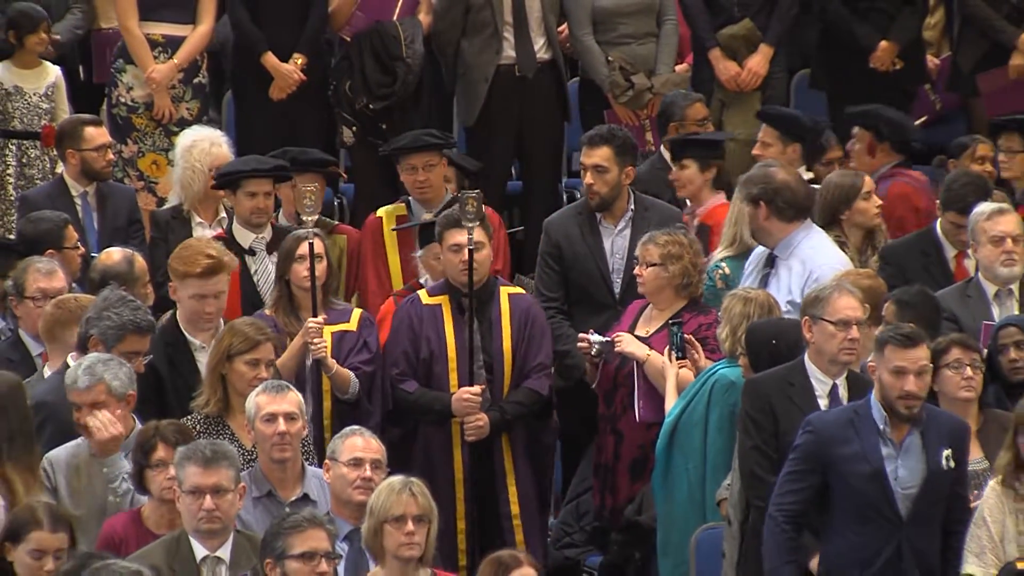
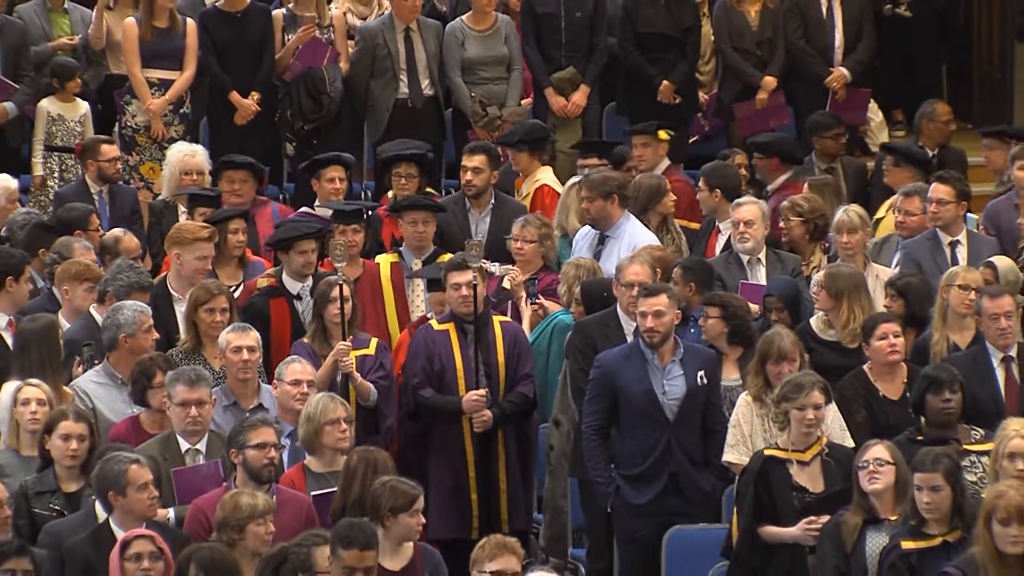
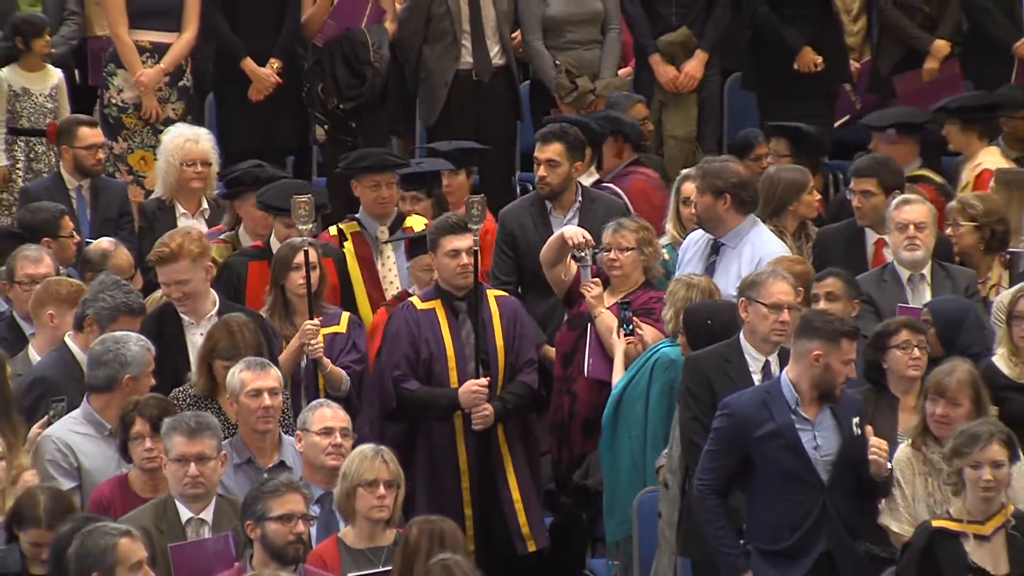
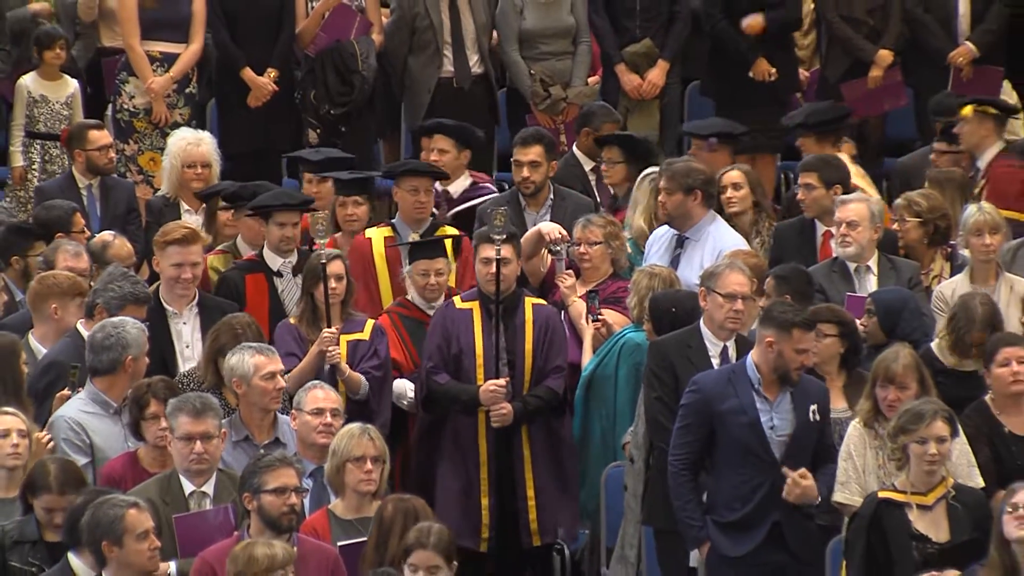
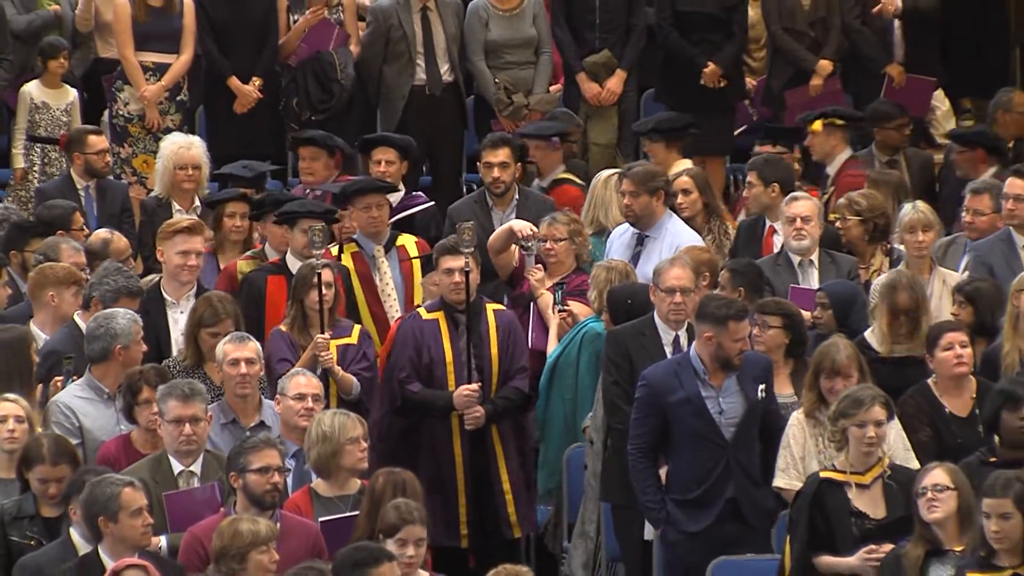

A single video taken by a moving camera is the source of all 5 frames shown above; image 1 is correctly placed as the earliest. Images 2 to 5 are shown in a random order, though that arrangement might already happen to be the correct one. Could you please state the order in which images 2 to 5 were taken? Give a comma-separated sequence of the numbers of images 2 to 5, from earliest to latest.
3, 4, 5, 2
